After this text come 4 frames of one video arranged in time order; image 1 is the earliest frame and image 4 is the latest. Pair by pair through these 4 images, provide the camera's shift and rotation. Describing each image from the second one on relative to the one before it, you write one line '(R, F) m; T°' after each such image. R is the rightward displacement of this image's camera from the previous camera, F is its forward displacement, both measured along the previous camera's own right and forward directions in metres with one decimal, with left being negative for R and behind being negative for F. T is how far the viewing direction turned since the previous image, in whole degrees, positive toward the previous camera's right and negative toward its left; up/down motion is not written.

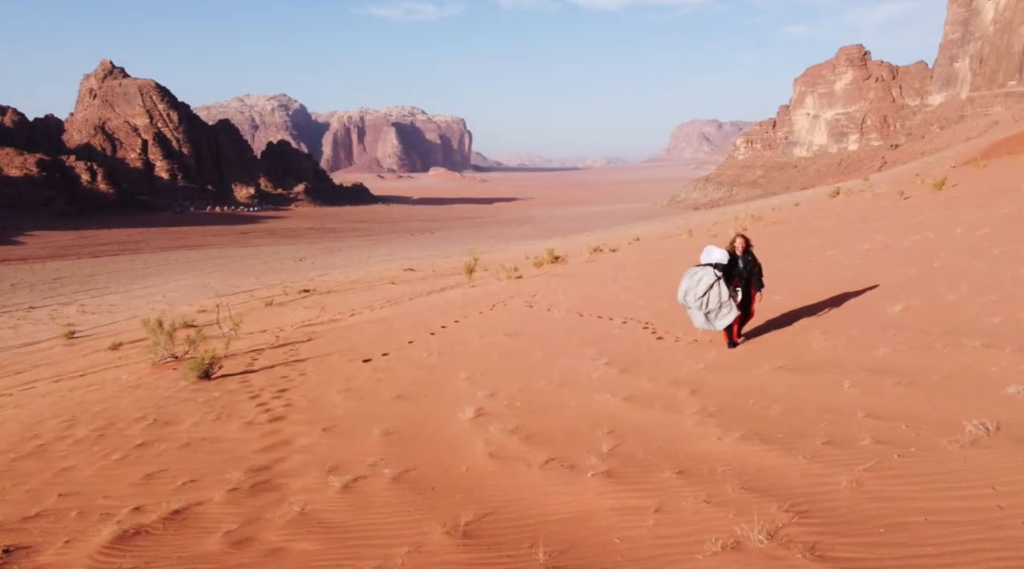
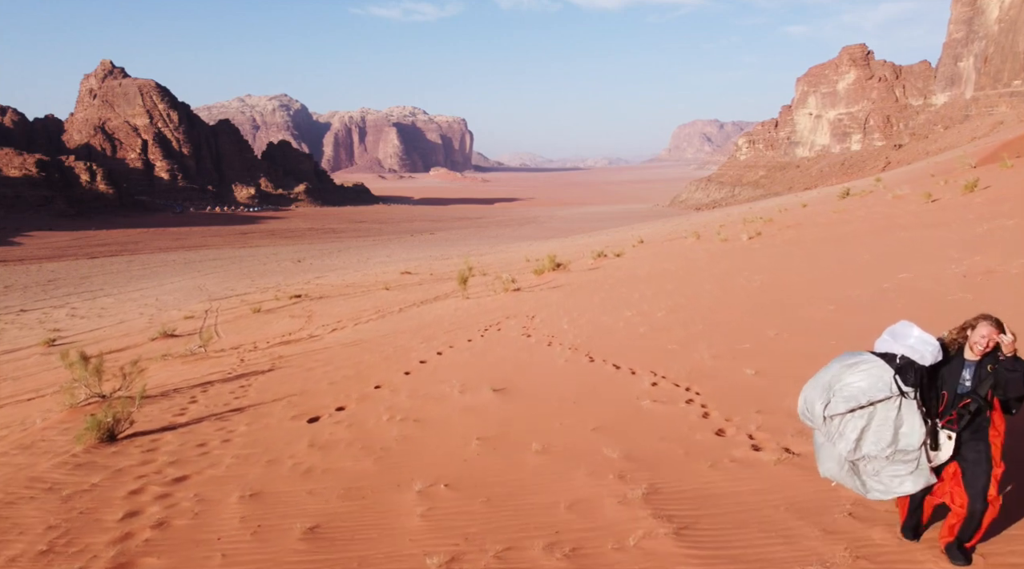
(0.0, +1.0) m; 0°
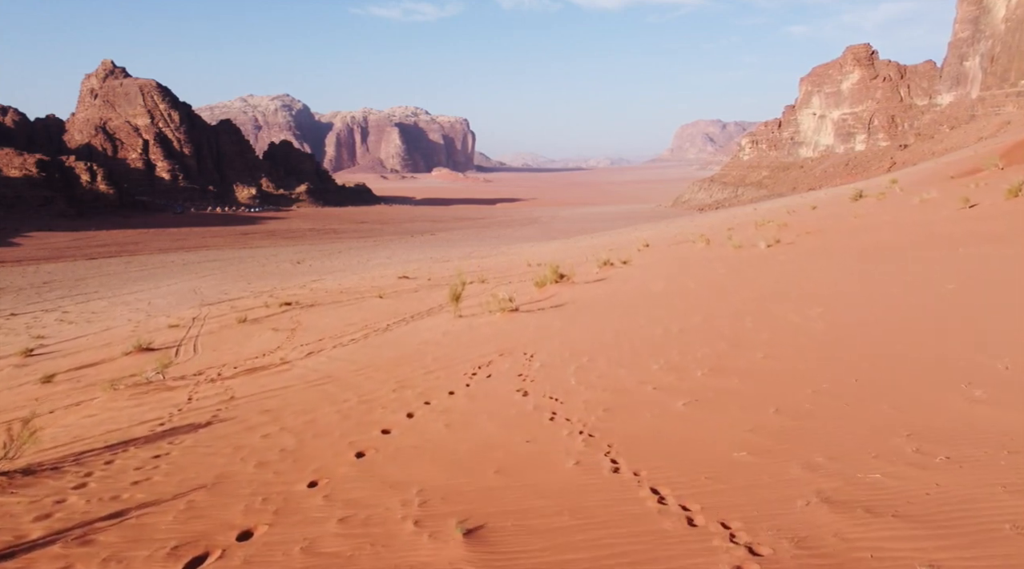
(+0.1, +1.2) m; 0°
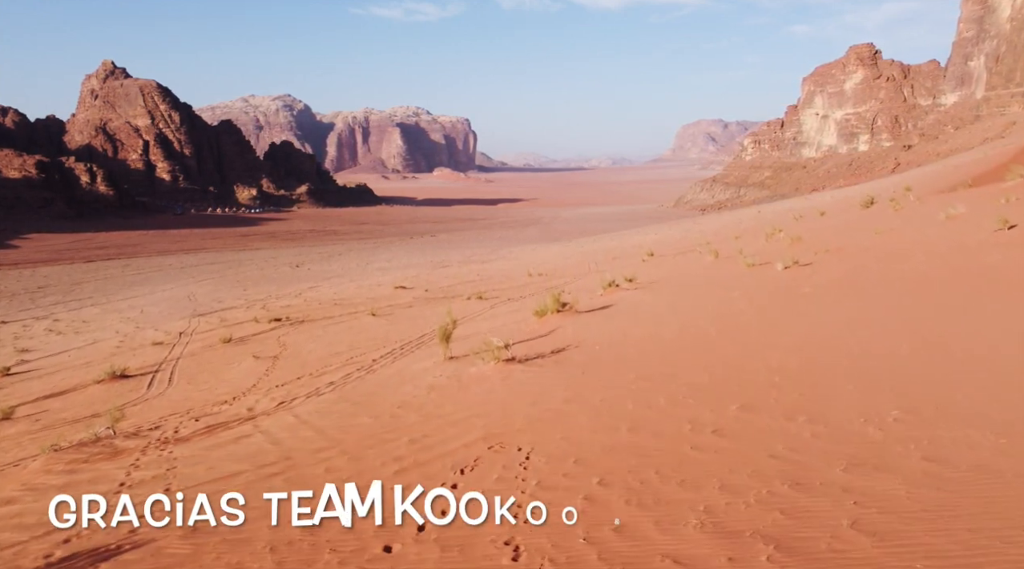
(+0.1, +1.0) m; 0°
